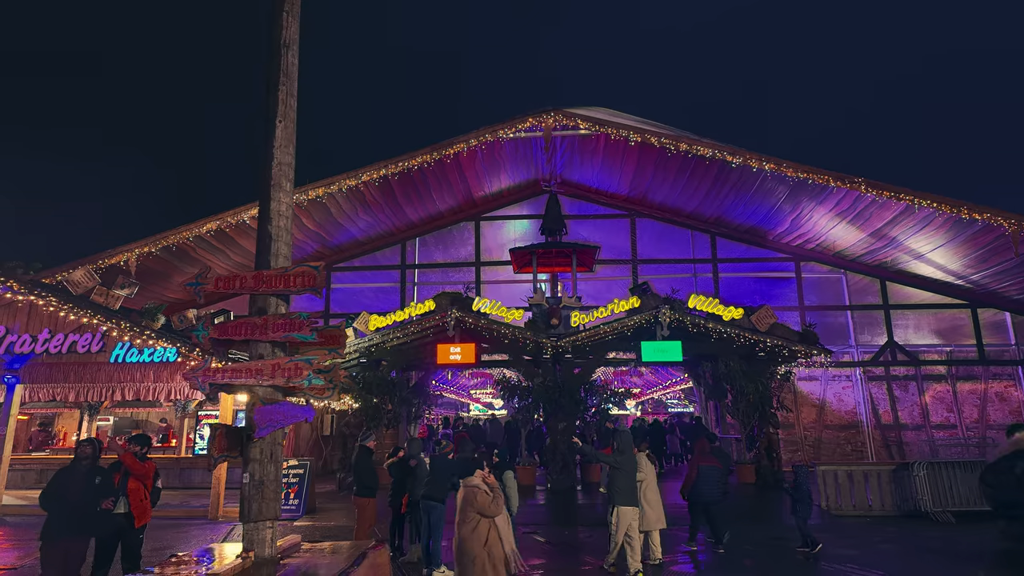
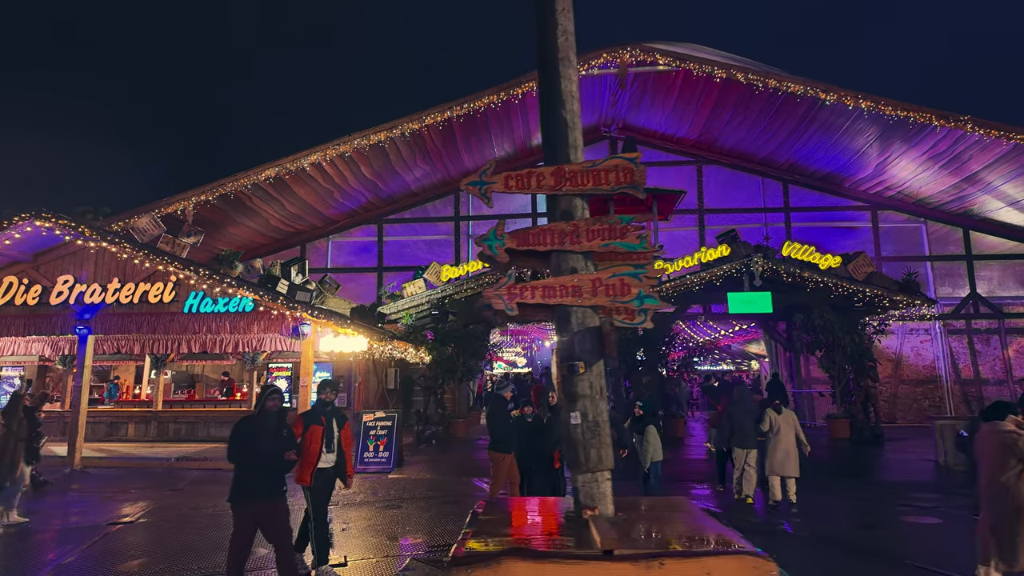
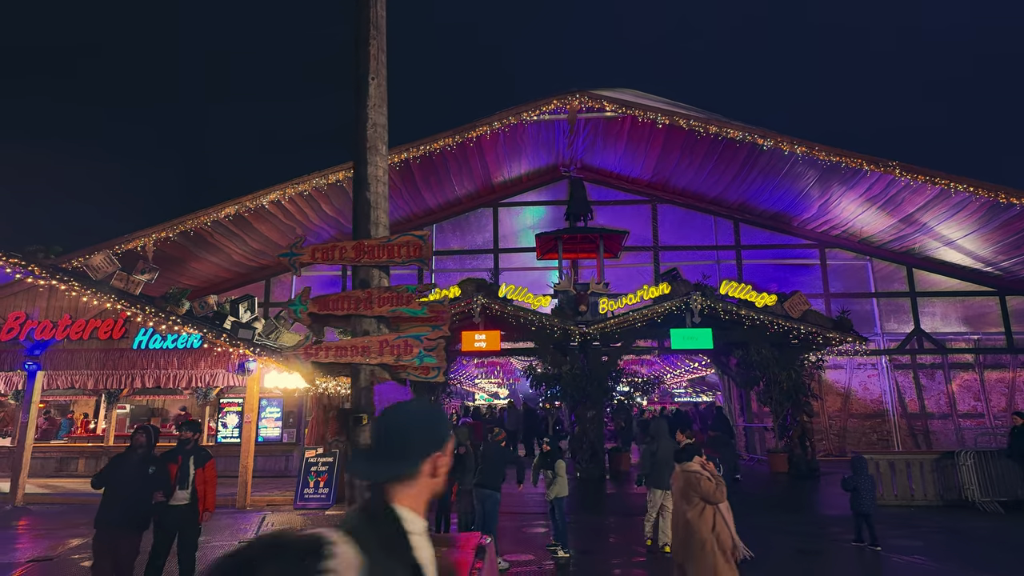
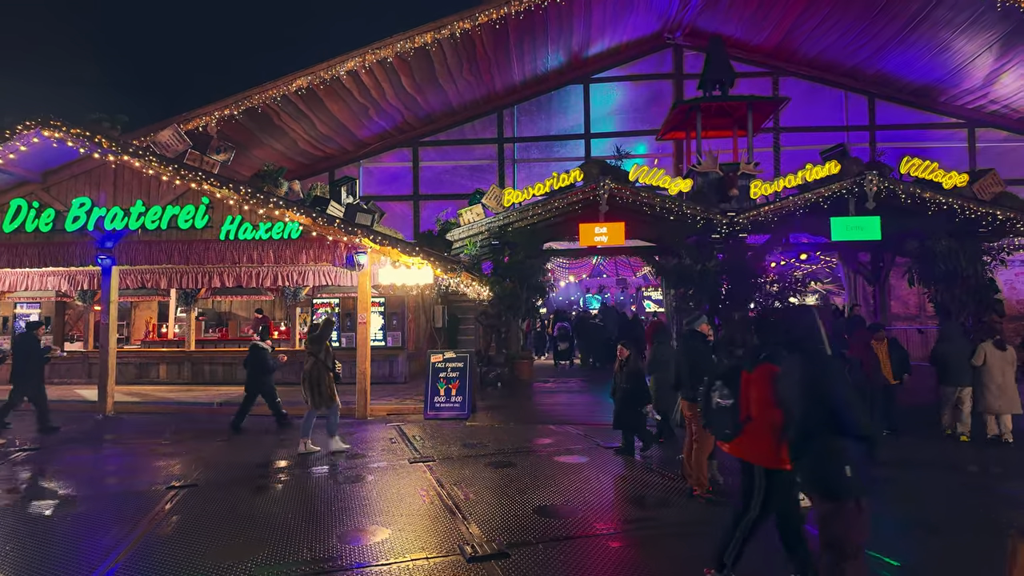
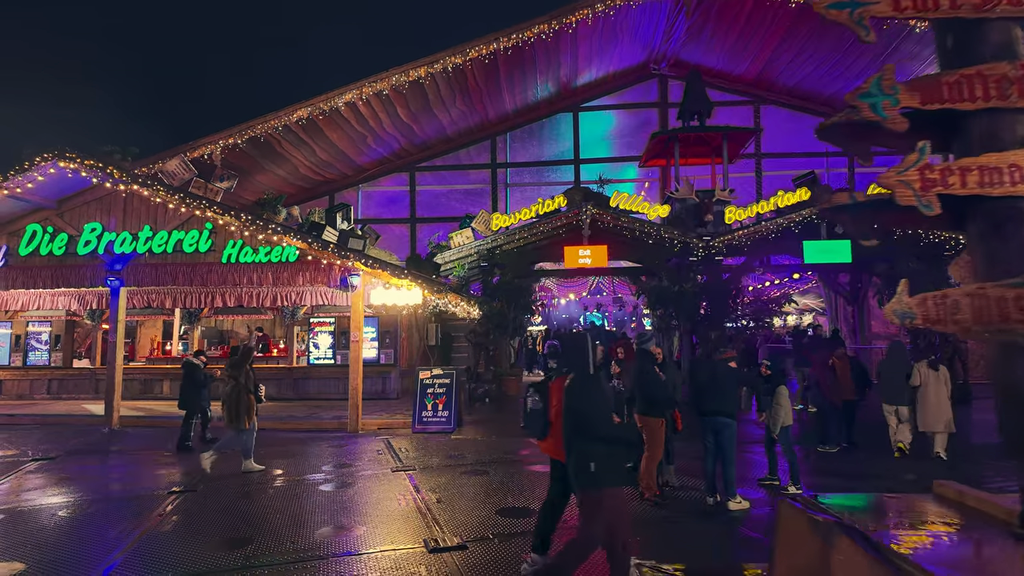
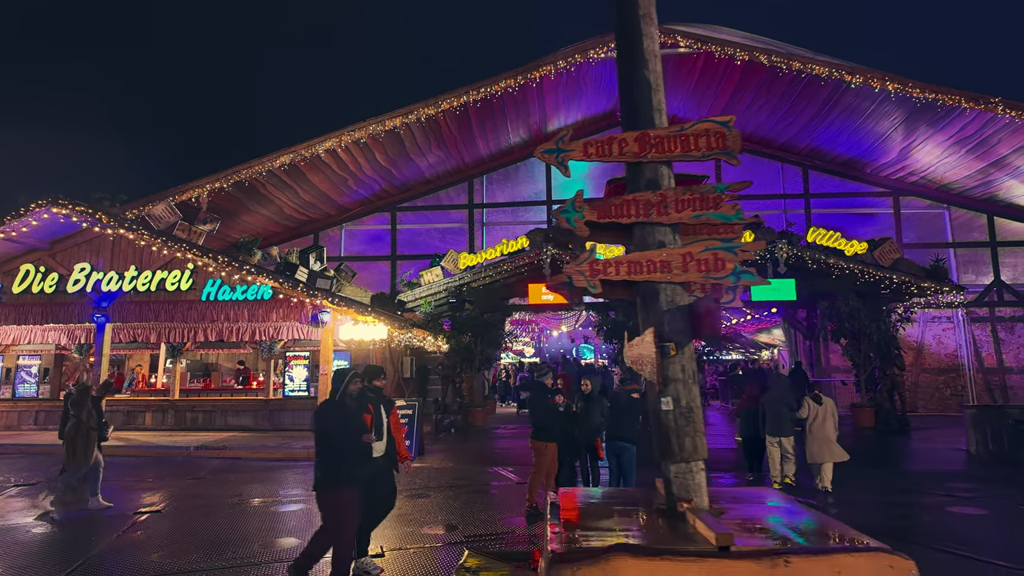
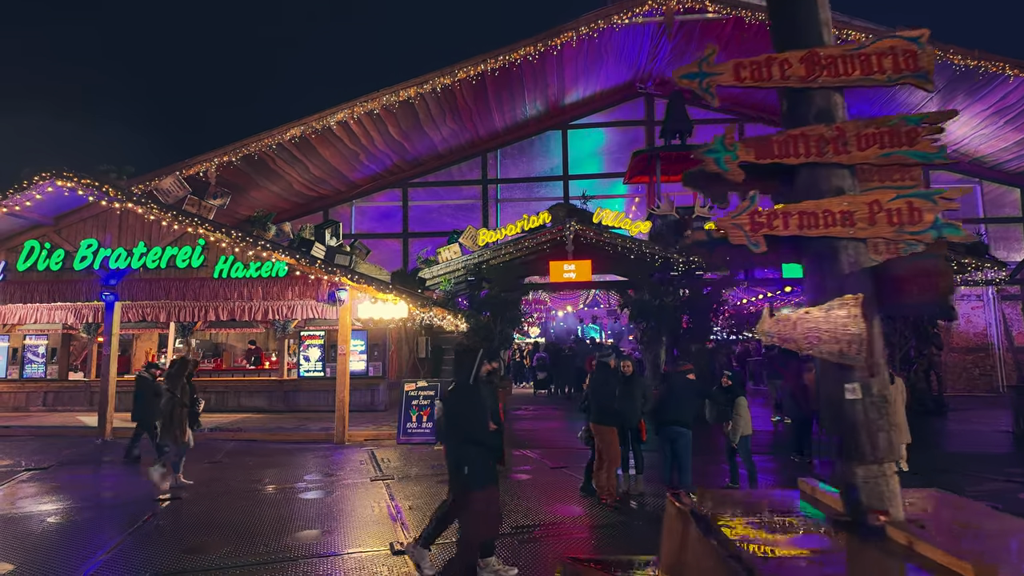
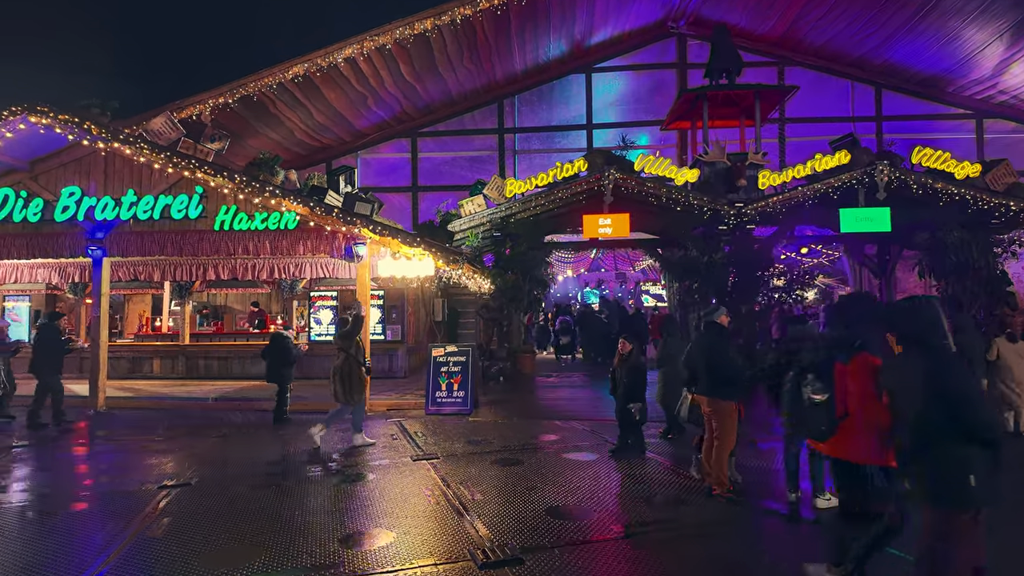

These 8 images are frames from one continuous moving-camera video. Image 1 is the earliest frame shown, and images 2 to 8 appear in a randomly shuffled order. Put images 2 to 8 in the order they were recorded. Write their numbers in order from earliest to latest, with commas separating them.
3, 2, 6, 7, 5, 4, 8
